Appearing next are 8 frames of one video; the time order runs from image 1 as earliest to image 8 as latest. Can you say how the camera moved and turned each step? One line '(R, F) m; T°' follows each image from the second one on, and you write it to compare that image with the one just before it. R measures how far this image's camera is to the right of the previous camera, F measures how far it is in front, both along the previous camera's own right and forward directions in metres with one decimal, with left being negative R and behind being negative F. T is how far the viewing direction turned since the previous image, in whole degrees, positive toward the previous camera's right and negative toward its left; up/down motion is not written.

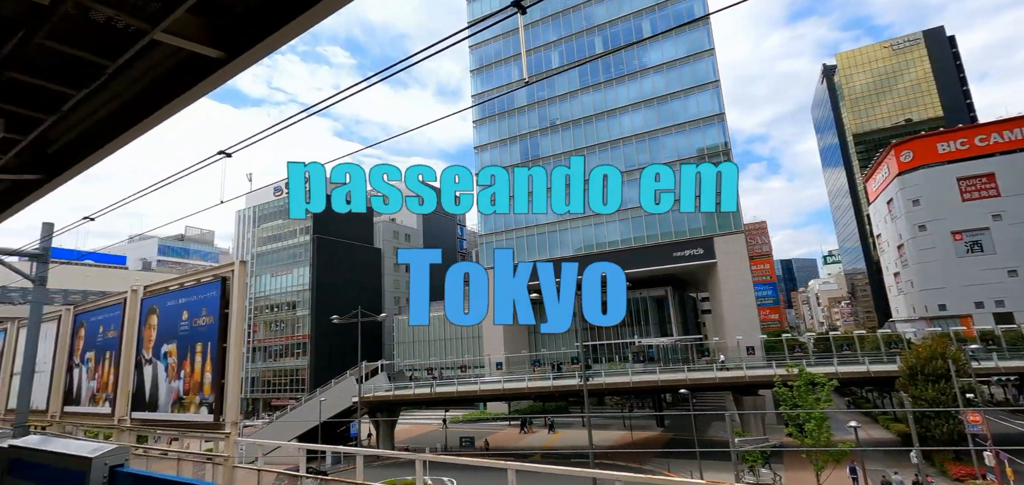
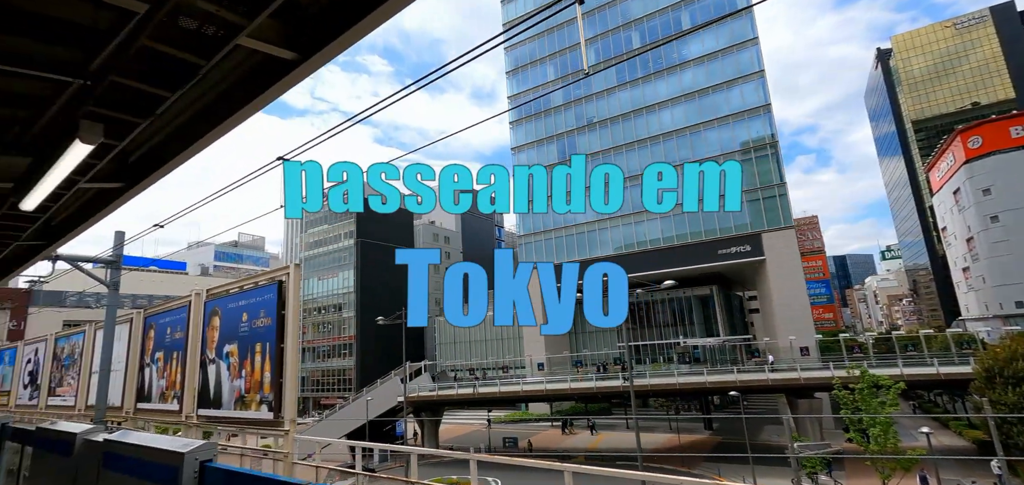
(-0.1, 0.0) m; -5°
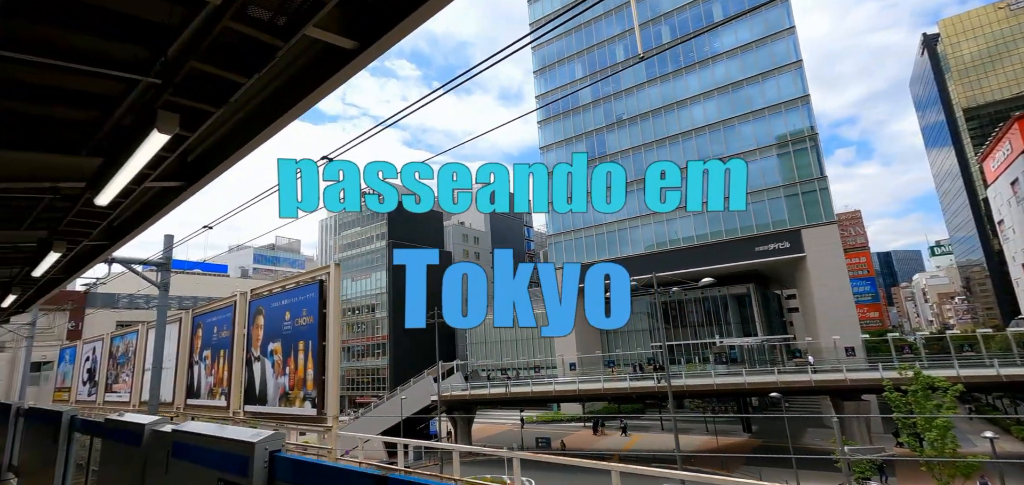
(-0.2, 0.0) m; -3°
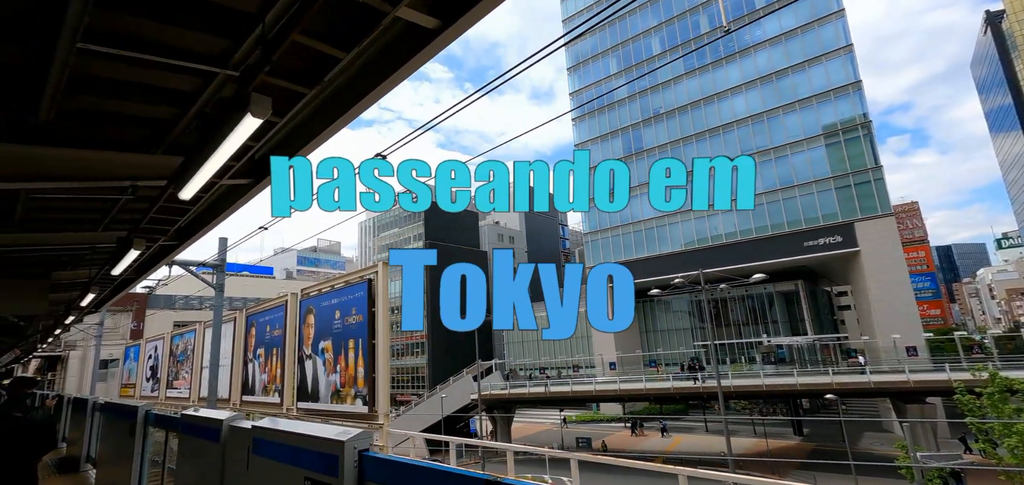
(-0.3, +0.1) m; -4°
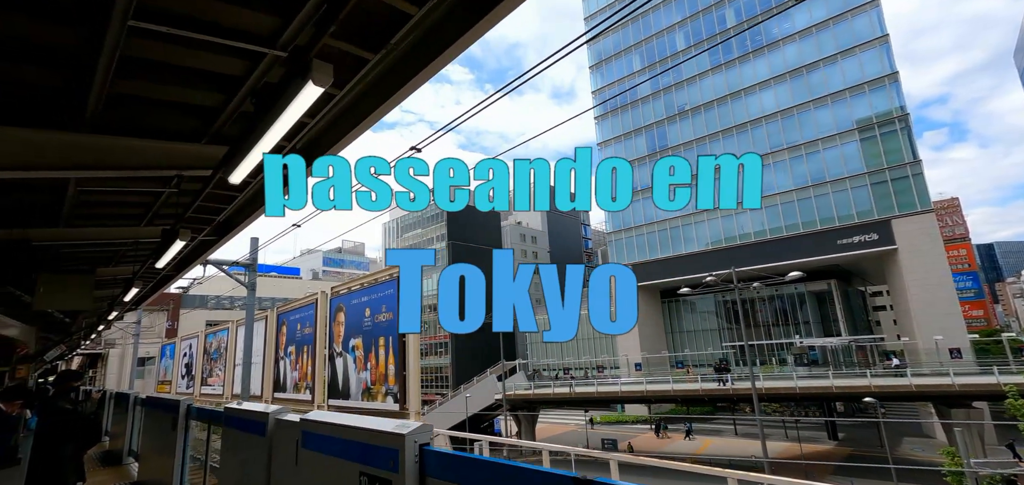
(-0.2, +0.1) m; -3°
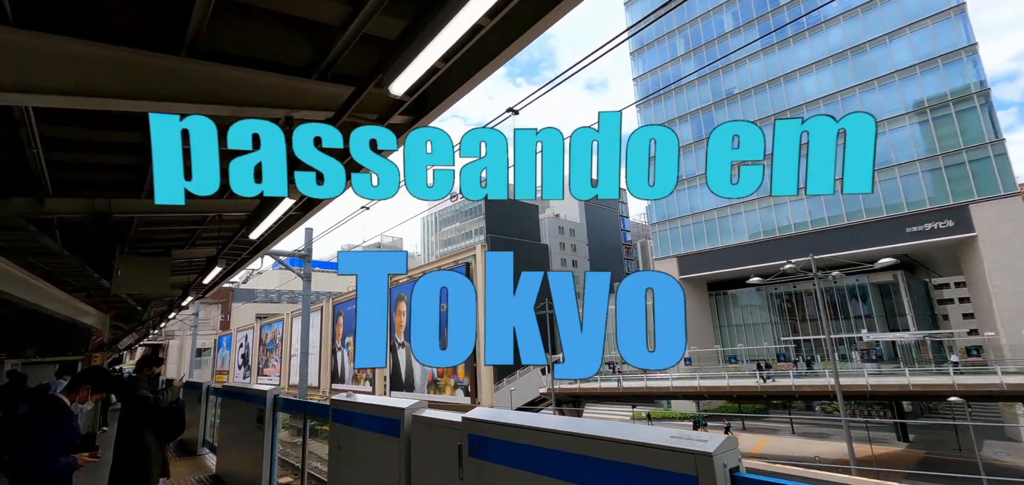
(-0.8, +0.7) m; -4°
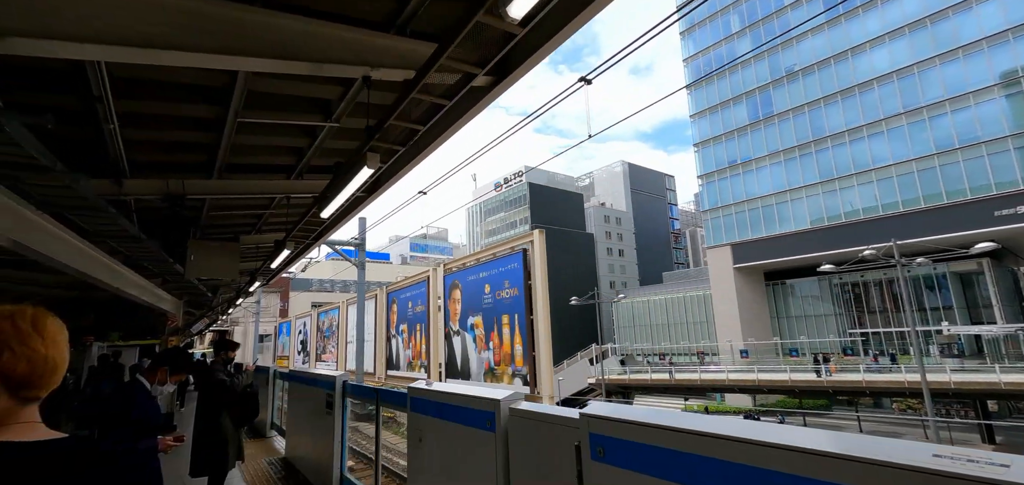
(-0.3, +0.3) m; -5°
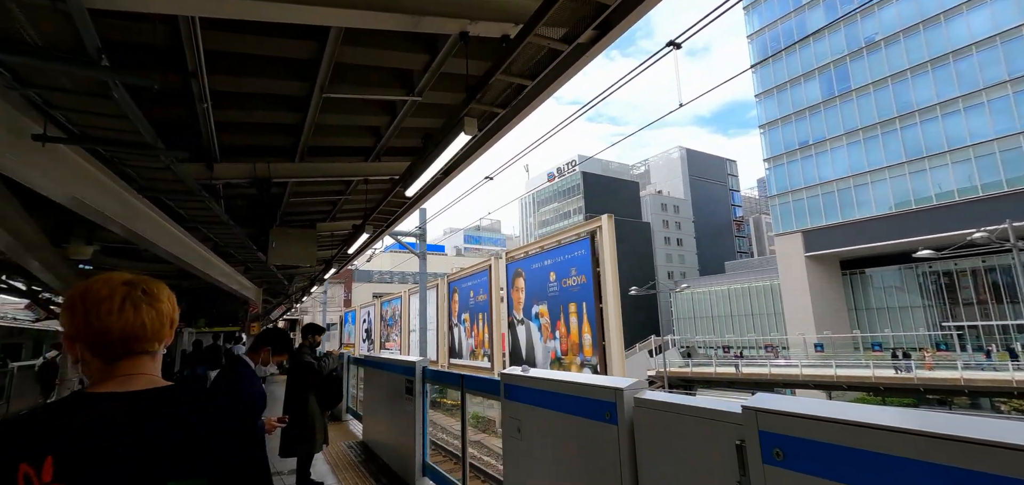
(-0.3, +0.2) m; -6°
